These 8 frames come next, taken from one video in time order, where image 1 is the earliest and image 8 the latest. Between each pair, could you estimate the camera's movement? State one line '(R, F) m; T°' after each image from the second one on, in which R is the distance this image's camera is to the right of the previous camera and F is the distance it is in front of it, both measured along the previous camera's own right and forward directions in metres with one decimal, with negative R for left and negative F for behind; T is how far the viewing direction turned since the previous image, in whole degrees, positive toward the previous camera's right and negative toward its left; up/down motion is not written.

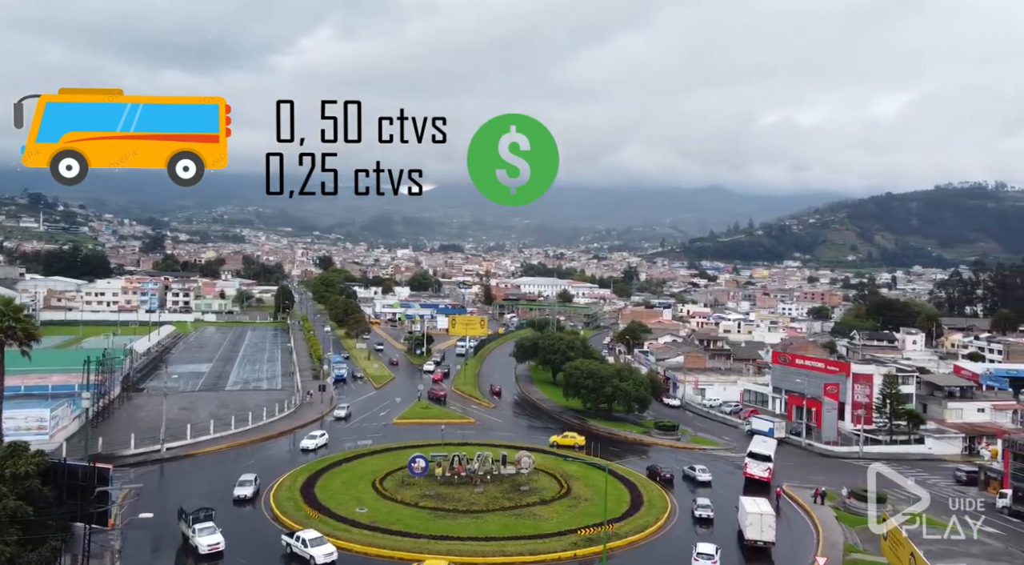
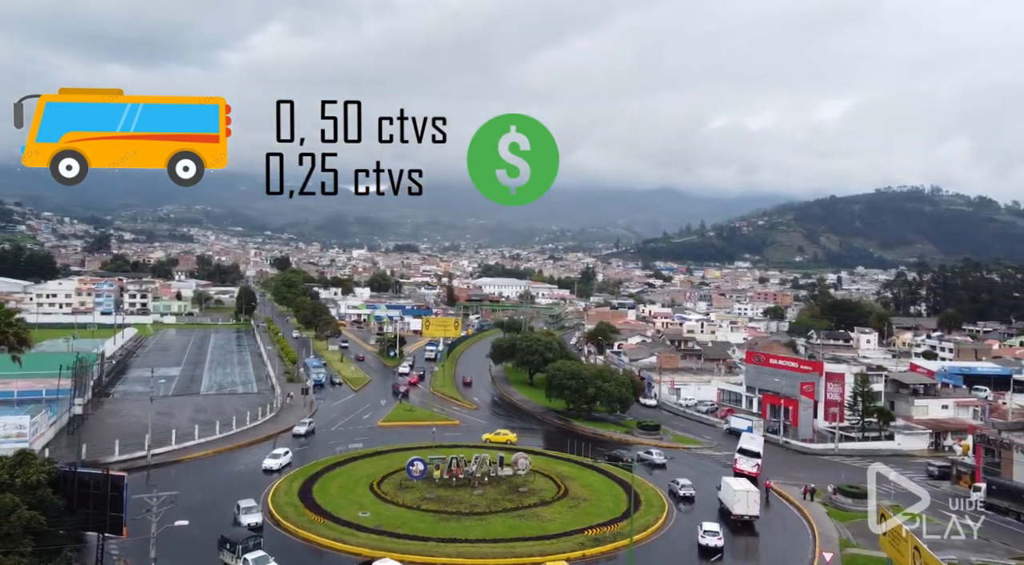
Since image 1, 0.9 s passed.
(-2.5, -0.4) m; +4°
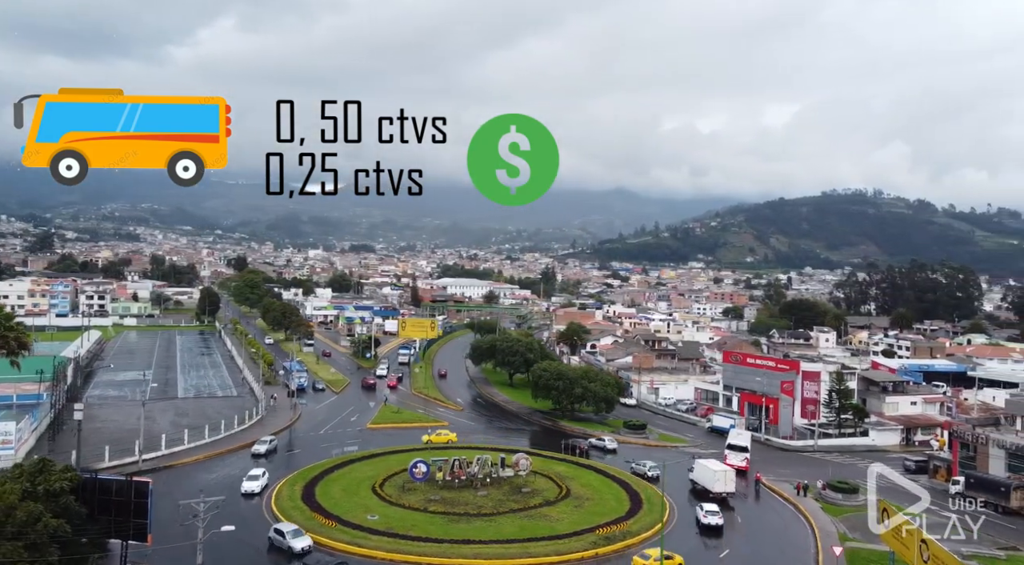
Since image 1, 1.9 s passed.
(-2.8, -0.4) m; +4°
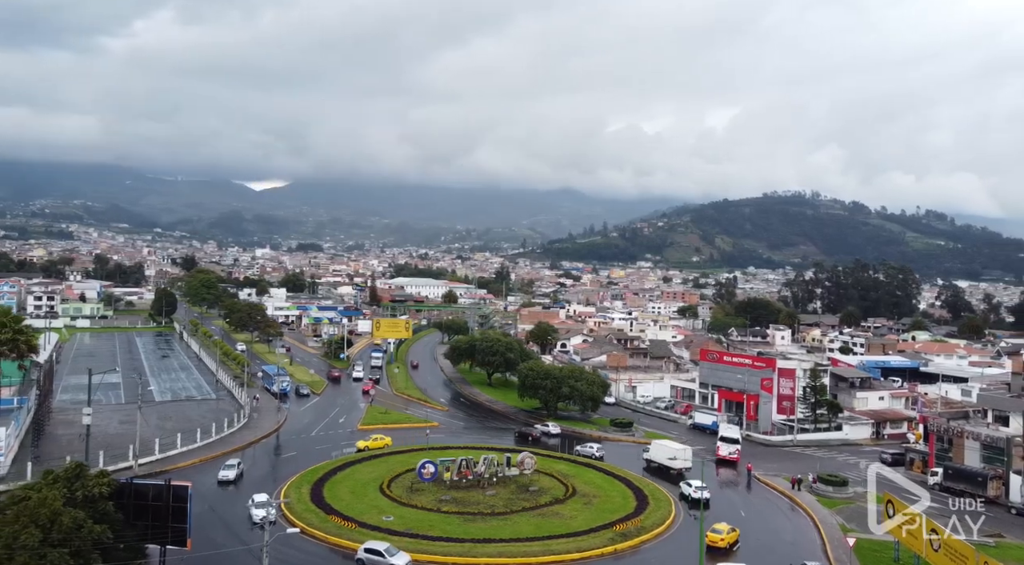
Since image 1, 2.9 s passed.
(-3.5, -0.3) m; +5°
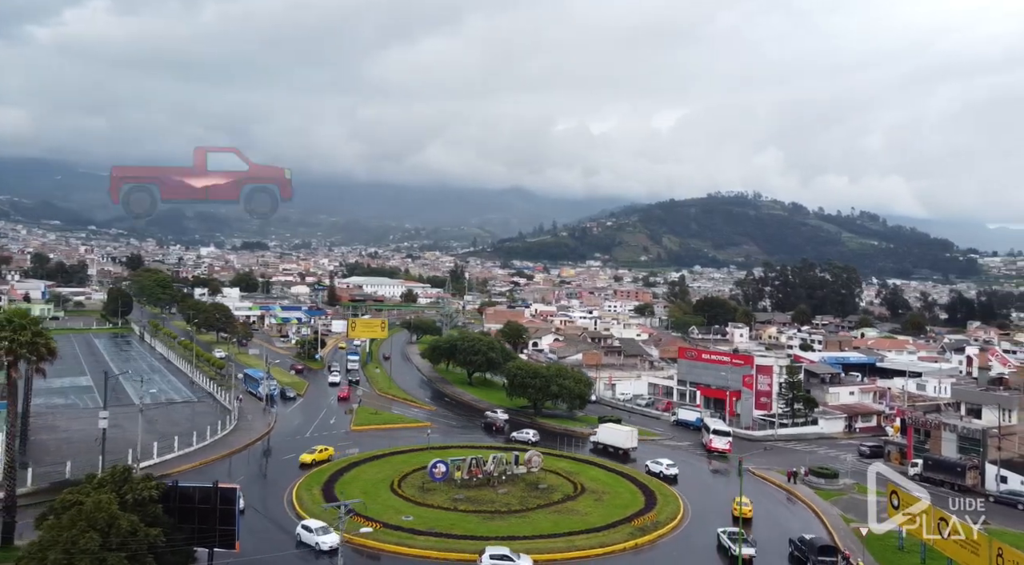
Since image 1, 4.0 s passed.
(-3.7, -0.2) m; +5°
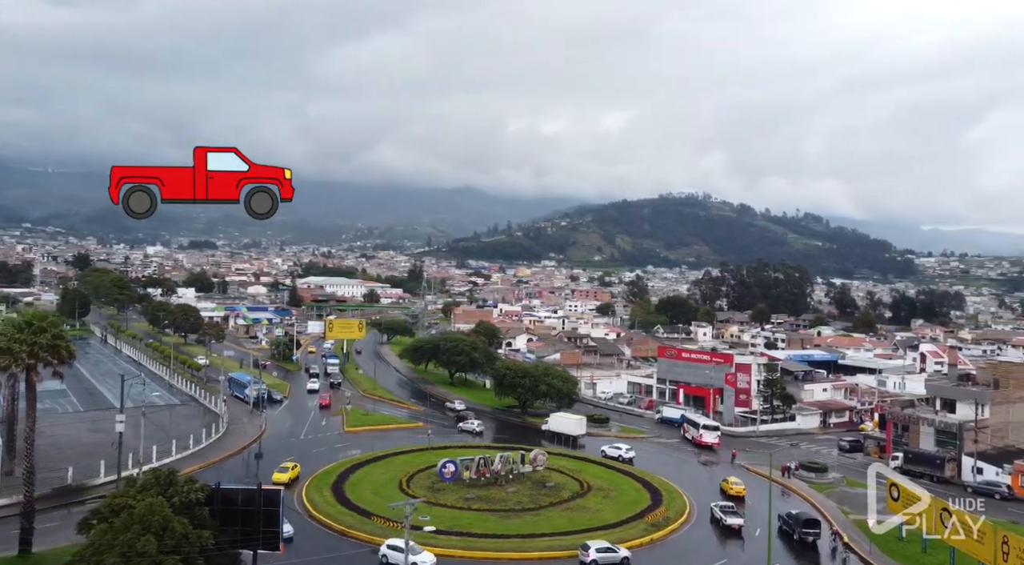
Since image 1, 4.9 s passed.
(-3.3, -0.1) m; +4°
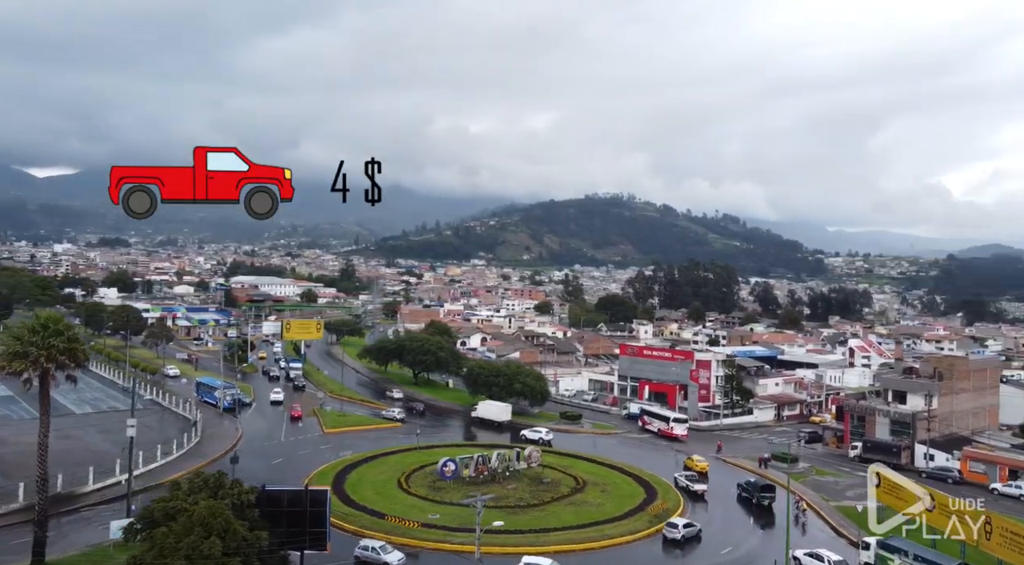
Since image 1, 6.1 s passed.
(-4.3, 0.0) m; +7°
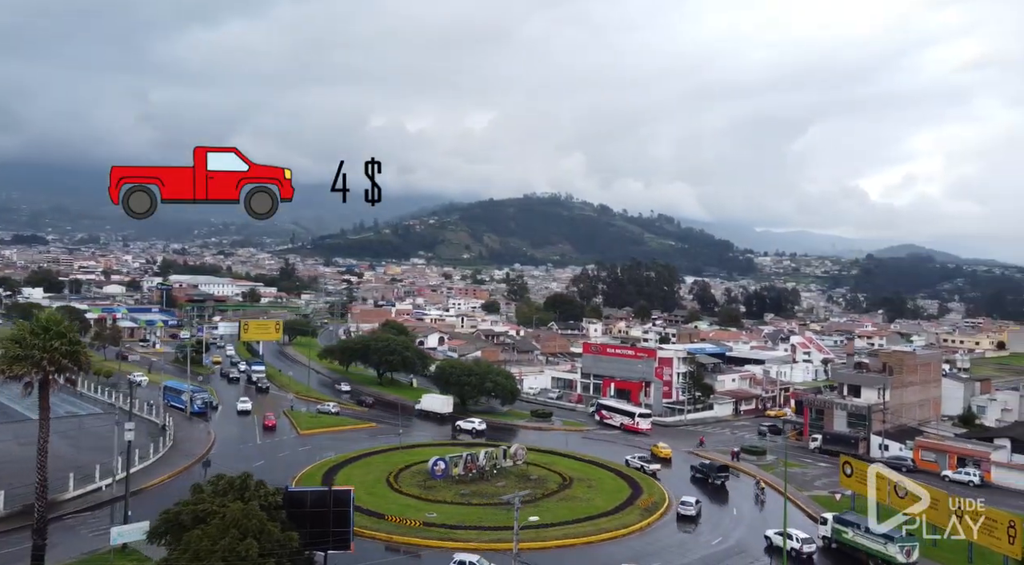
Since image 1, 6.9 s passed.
(-3.0, +0.1) m; +5°
